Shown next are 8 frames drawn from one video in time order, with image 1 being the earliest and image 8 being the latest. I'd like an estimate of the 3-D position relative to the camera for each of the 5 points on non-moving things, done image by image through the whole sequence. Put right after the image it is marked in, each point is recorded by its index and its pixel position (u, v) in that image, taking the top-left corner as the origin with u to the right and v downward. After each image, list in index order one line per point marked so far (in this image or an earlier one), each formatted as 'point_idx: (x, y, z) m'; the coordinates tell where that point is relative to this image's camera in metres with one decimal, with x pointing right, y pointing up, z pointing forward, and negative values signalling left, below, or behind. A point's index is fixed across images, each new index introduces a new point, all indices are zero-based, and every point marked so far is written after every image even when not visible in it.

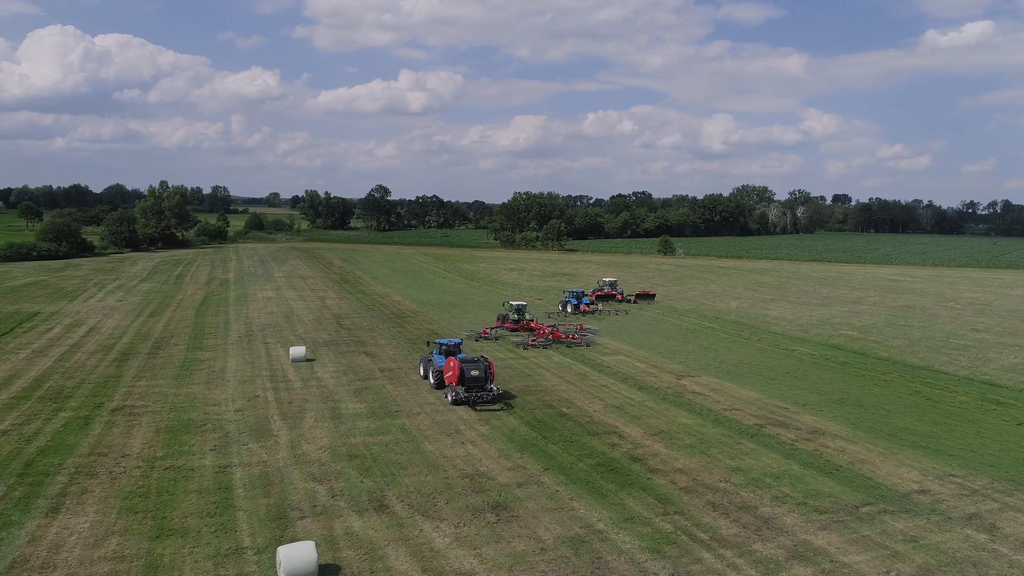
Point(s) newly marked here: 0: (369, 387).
0: (-3.8, -2.6, +19.9) m
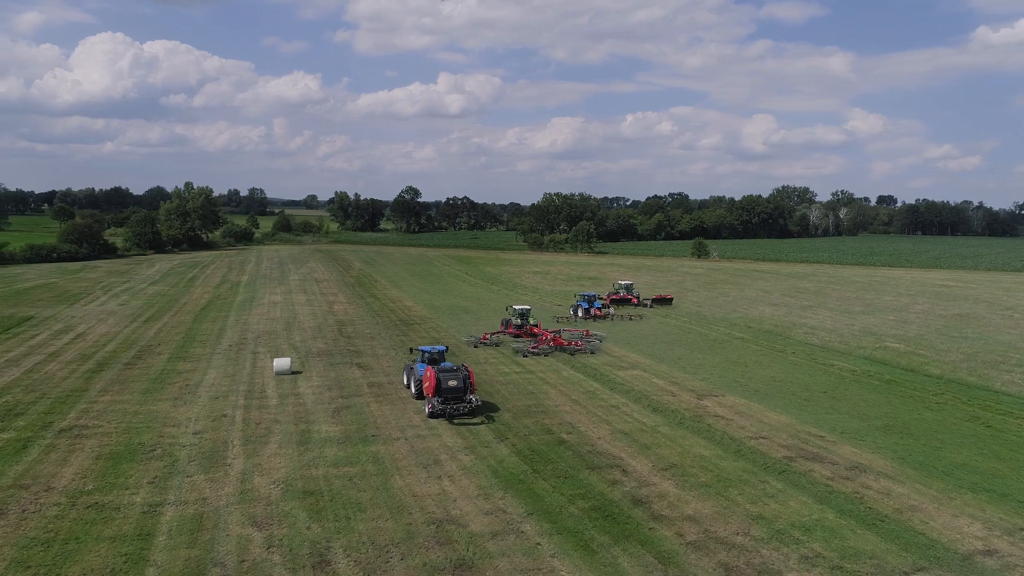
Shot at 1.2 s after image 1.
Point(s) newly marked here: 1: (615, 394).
0: (-3.8, -2.8, +17.9) m
1: (+2.6, -2.7, +19.5) m
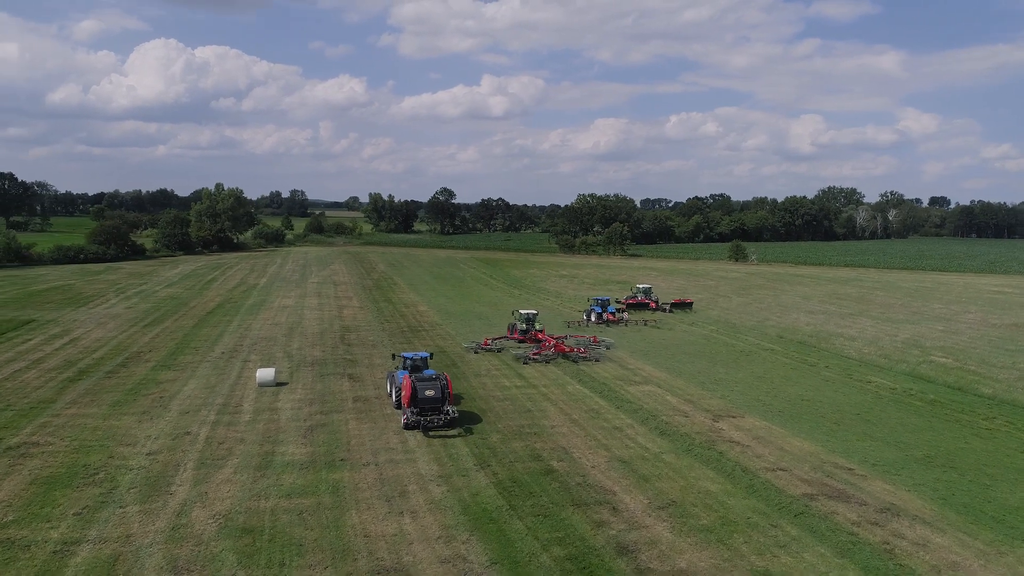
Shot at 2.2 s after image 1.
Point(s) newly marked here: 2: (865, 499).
0: (-4.0, -2.9, +16.4) m
1: (+2.5, -2.9, +17.7) m
2: (+5.9, -3.5, +12.7) m
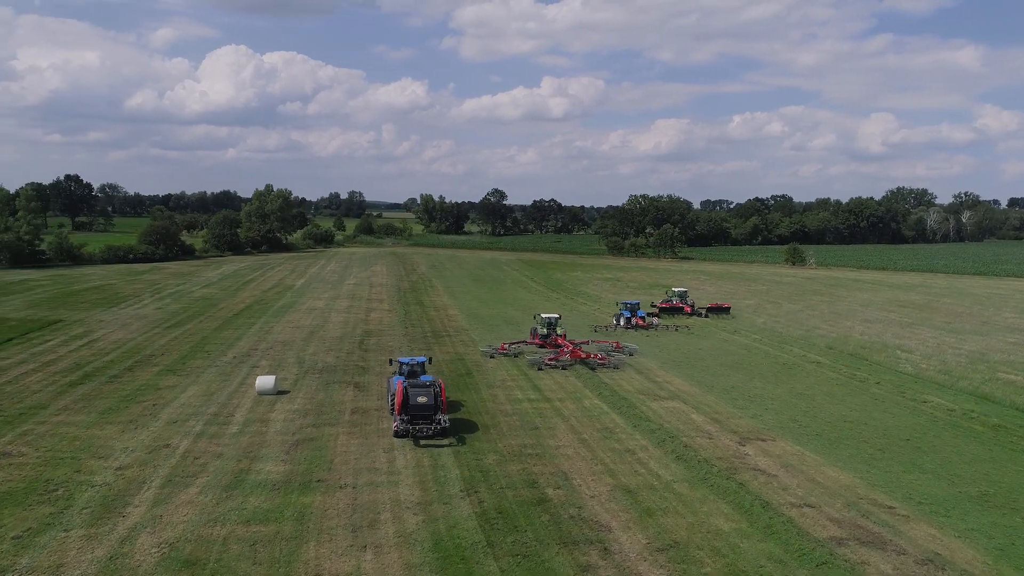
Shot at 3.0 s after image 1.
0: (-4.0, -3.0, +15.4) m
1: (+2.6, -3.1, +16.1) m
2: (+5.6, -3.7, +10.9) m
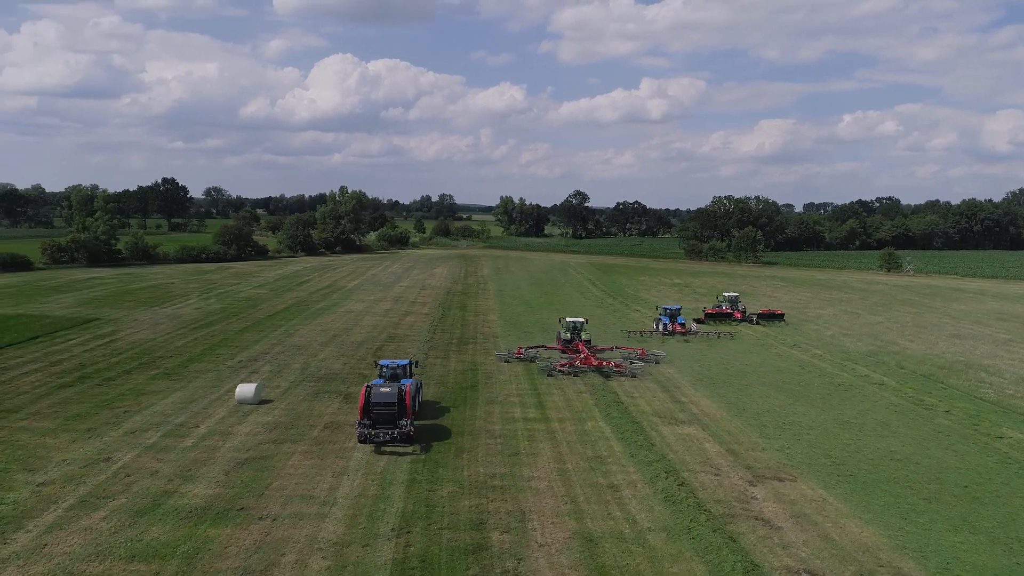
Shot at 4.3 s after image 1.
0: (-4.5, -3.1, +14.0) m
1: (+2.1, -3.2, +13.9) m
2: (+4.5, -3.9, +8.4) m
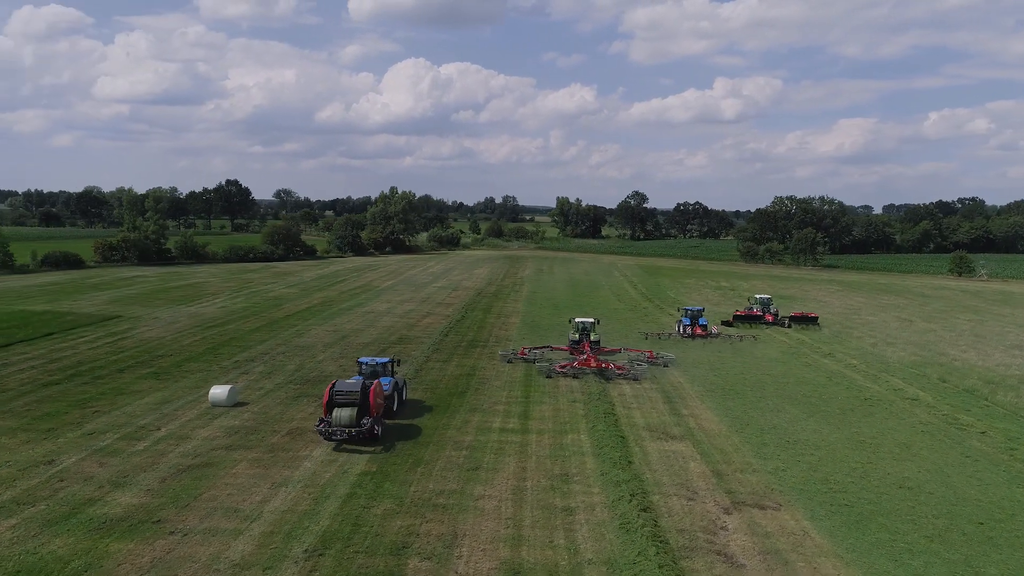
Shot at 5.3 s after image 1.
0: (-5.2, -3.0, +13.3) m
1: (+1.4, -3.3, +12.6) m
2: (+3.2, -3.9, +6.9) m
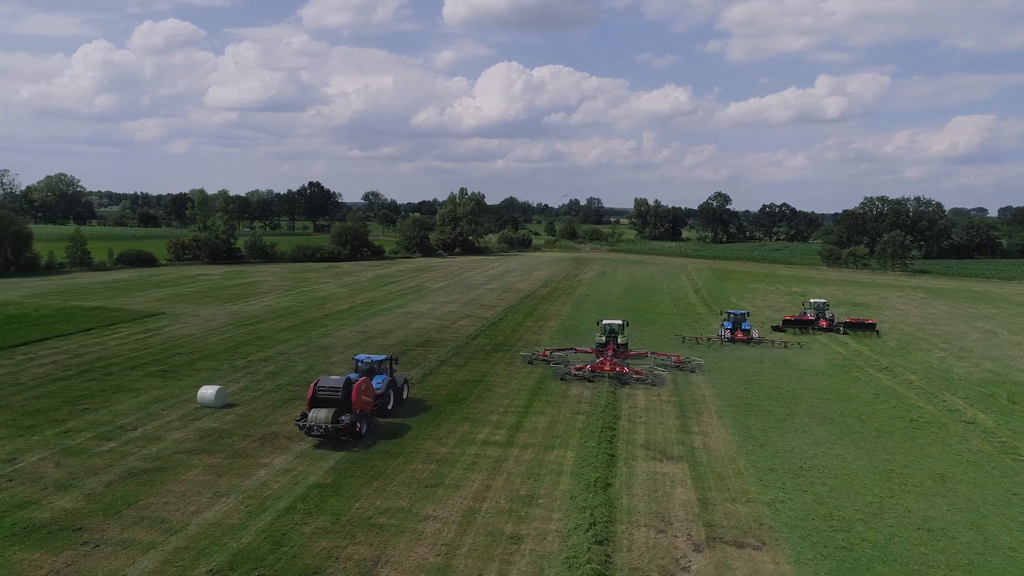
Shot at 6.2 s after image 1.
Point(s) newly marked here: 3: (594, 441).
0: (-5.7, -3.0, +12.8) m
1: (+0.7, -3.3, +11.3) m
2: (+1.8, -3.9, +5.5) m
3: (+1.6, -2.9, +14.5) m
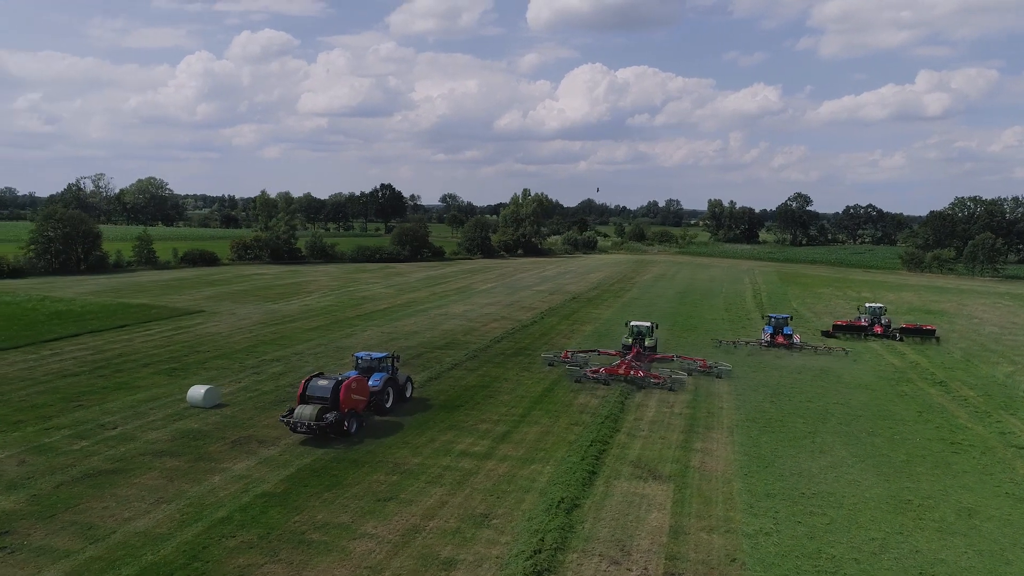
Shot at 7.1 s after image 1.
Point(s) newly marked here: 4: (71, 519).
0: (-6.3, -3.0, +12.4) m
1: (0.0, -3.3, +10.3) m
2: (+0.5, -3.9, +4.4) m
3: (+1.2, -3.0, +13.4) m
4: (-6.0, -3.2, +10.5) m
